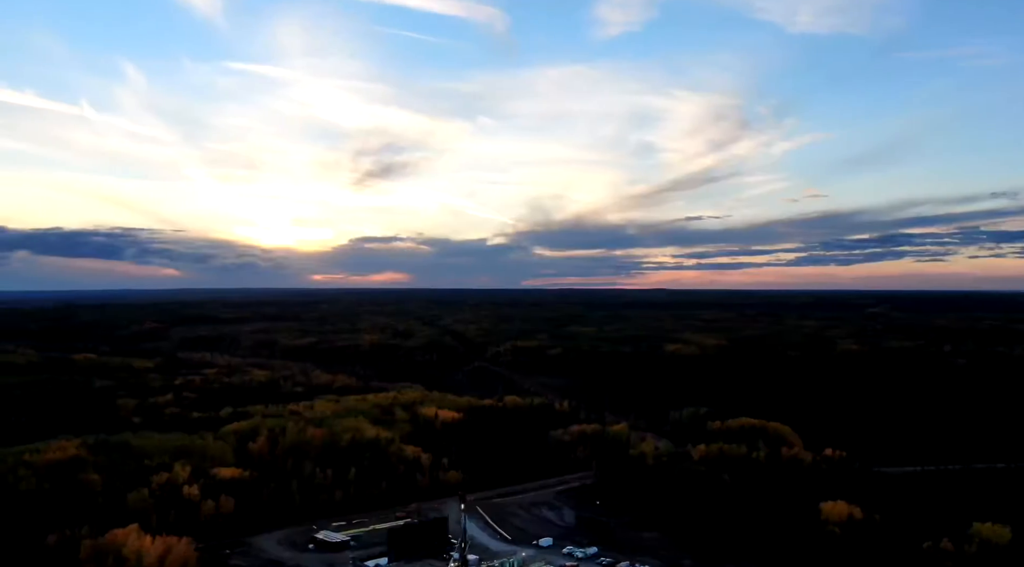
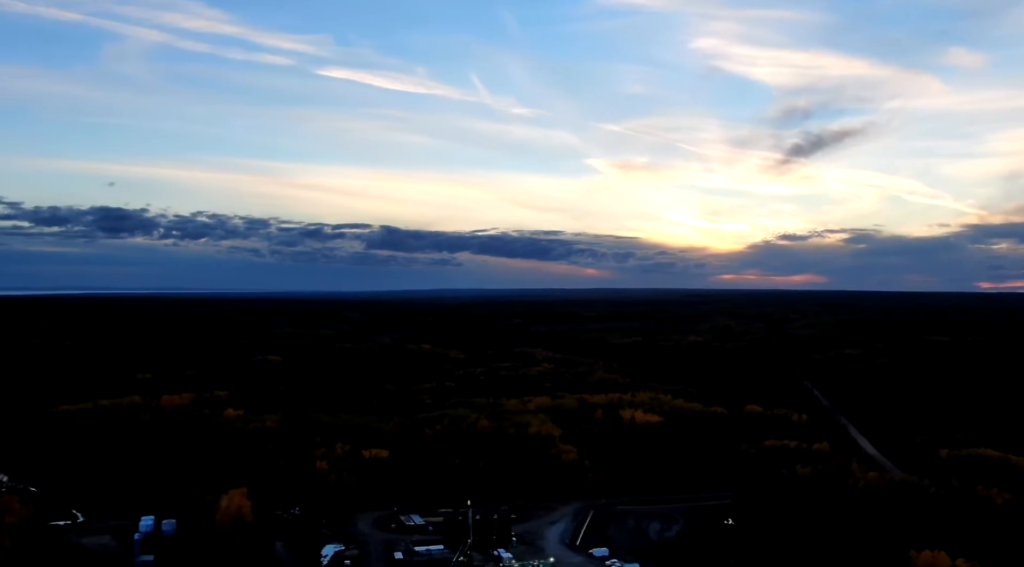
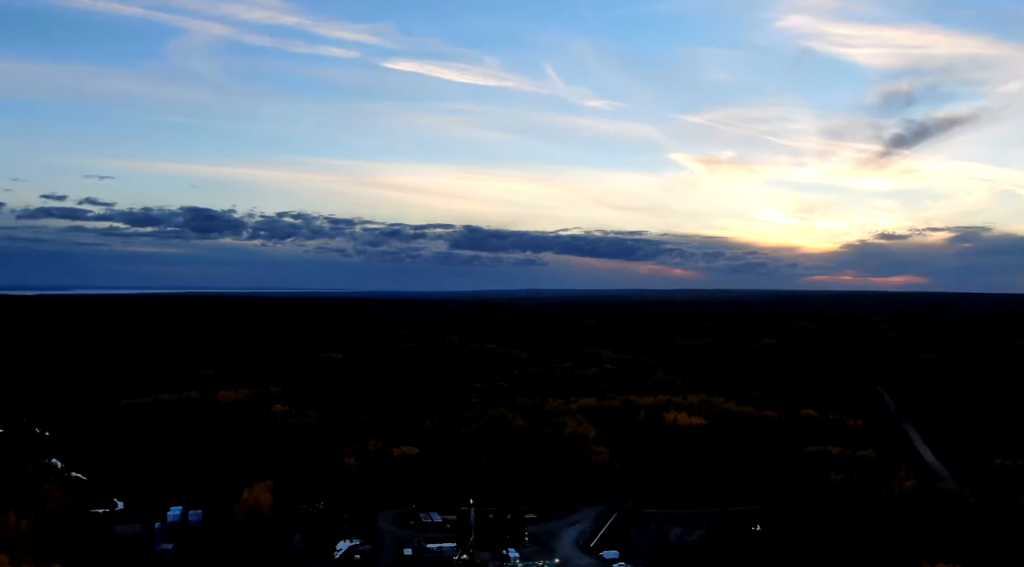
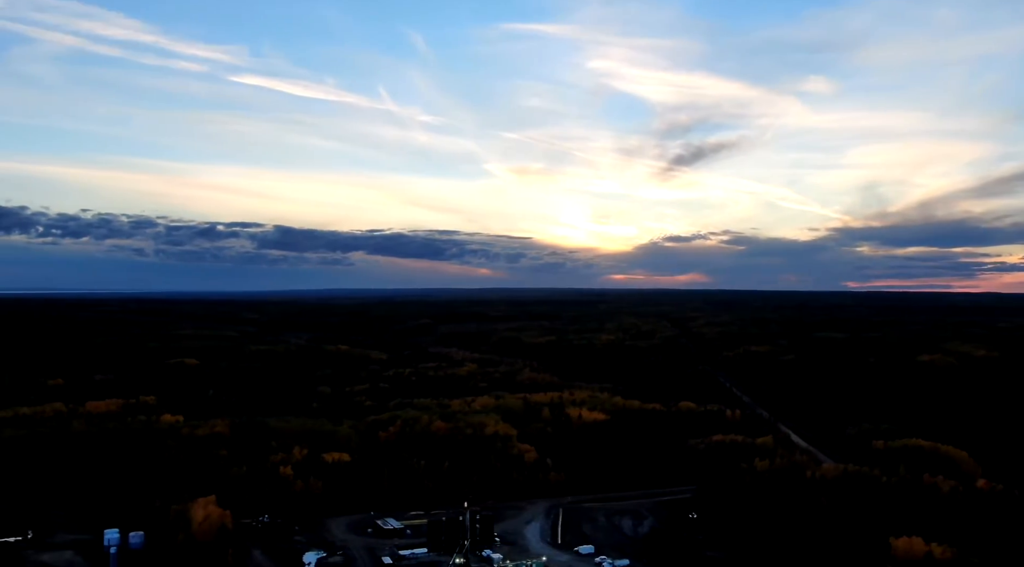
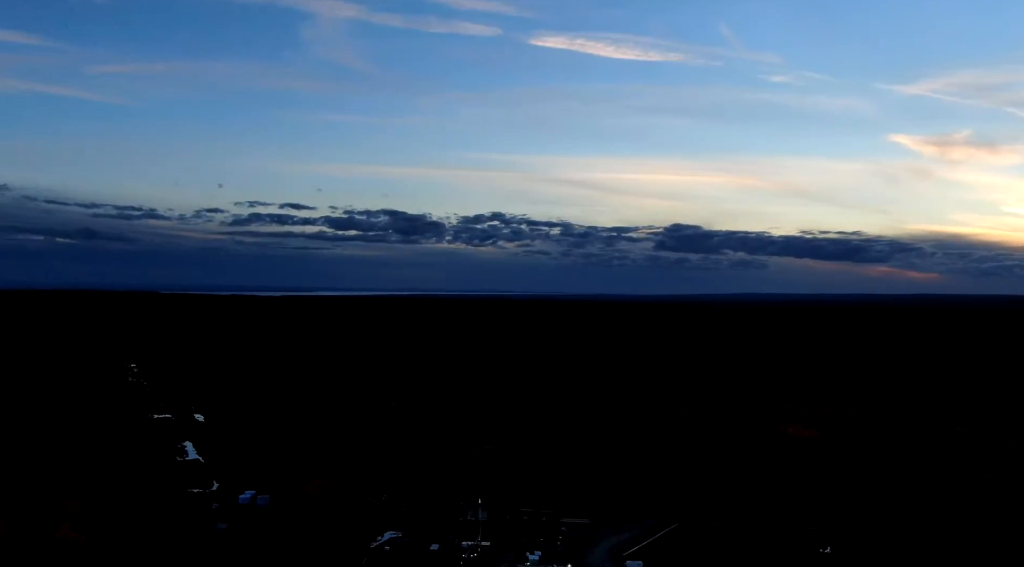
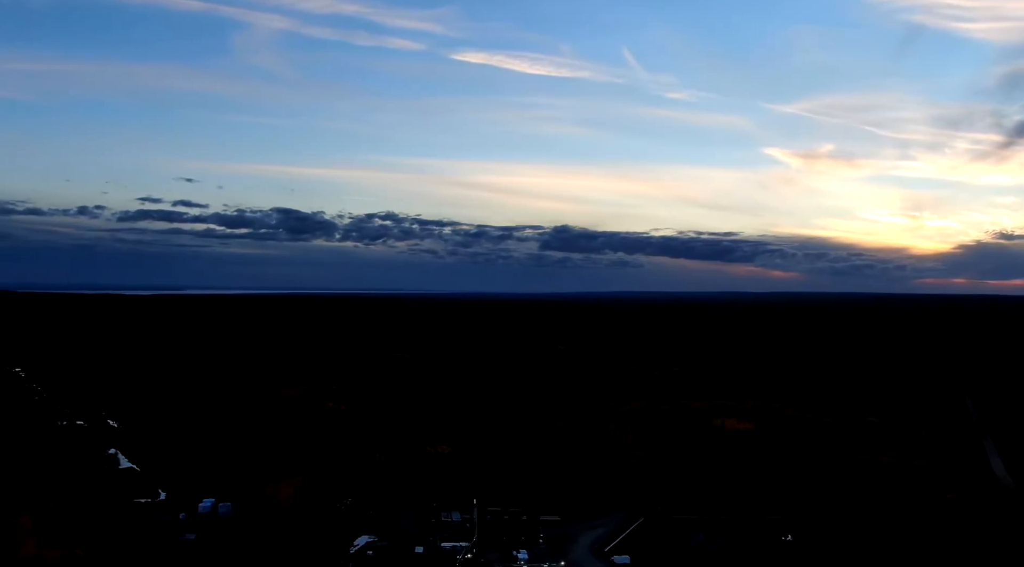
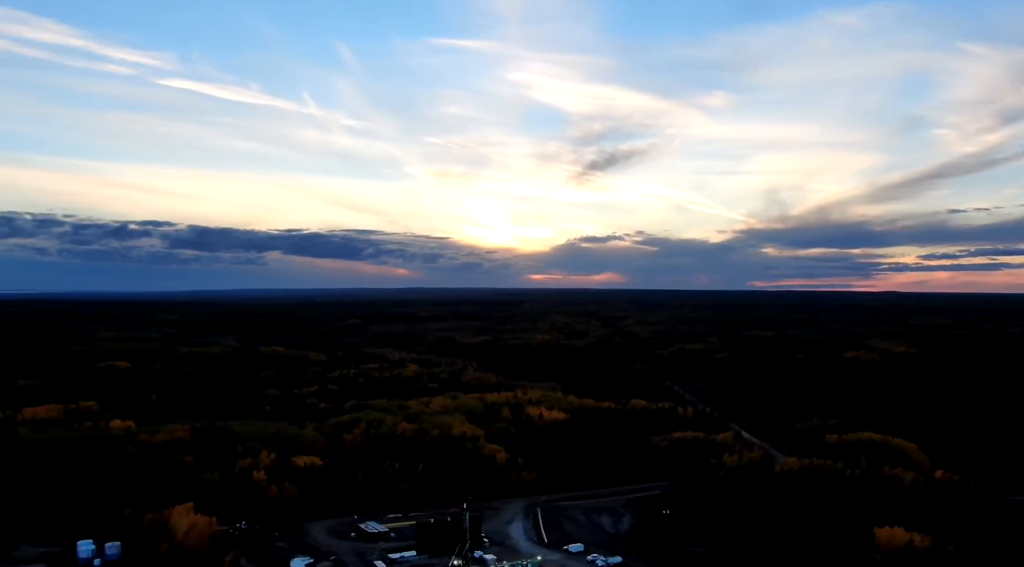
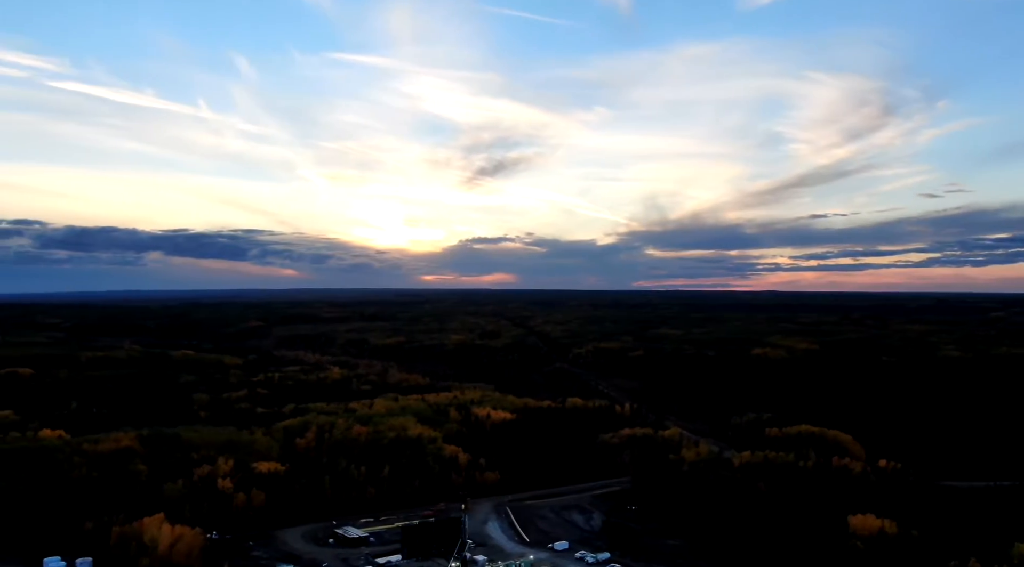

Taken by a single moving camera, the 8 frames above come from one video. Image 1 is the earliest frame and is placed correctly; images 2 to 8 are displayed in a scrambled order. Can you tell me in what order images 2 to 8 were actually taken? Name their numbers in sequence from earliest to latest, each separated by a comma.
8, 7, 4, 2, 3, 6, 5
